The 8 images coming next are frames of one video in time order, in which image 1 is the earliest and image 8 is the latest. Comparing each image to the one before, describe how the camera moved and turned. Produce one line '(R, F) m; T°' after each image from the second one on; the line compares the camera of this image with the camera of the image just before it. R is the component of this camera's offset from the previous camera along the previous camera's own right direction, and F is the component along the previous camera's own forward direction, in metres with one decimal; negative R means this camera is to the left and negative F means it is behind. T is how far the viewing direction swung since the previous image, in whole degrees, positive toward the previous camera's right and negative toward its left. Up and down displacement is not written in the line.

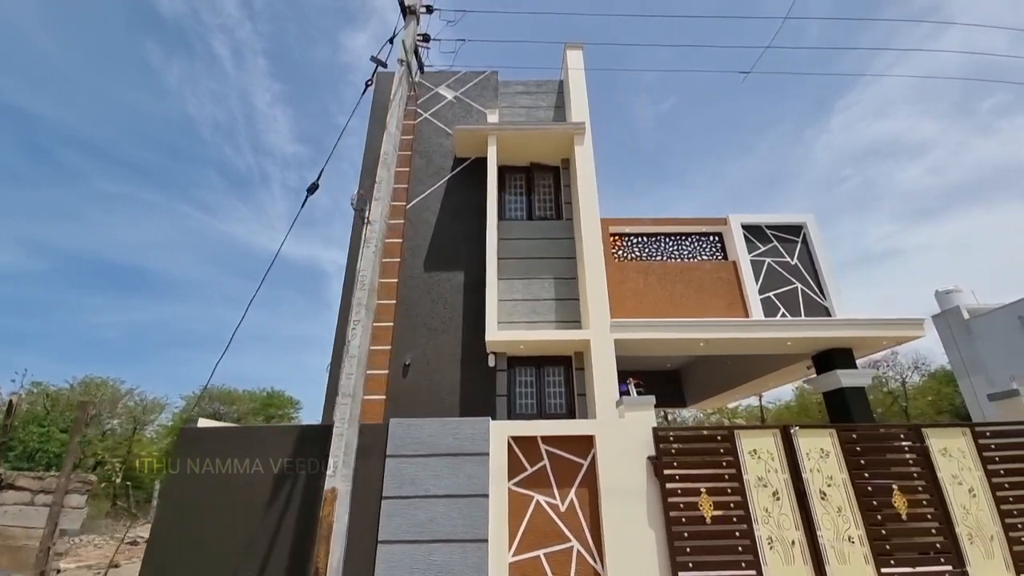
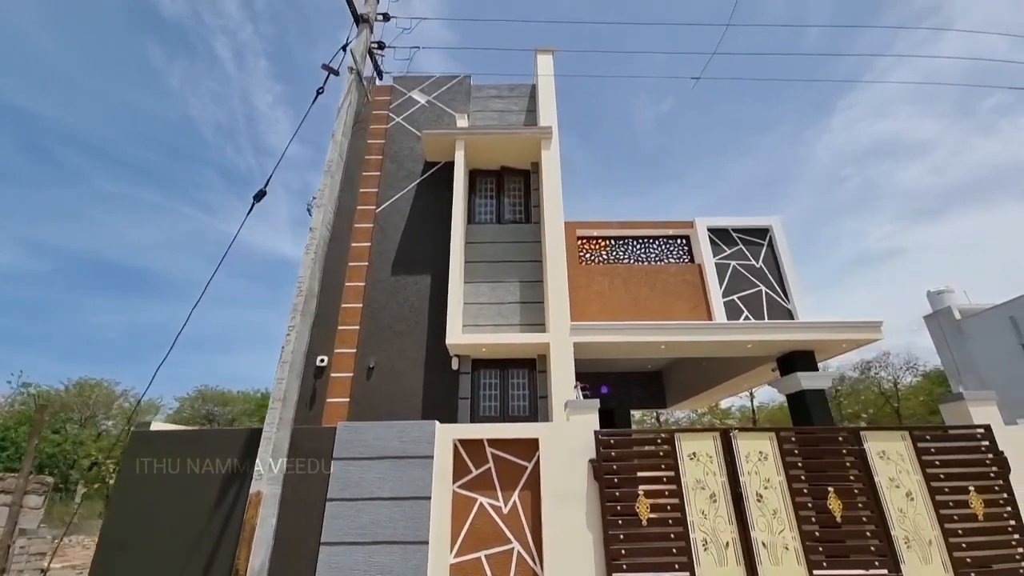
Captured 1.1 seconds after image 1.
(+0.6, -0.1) m; 0°
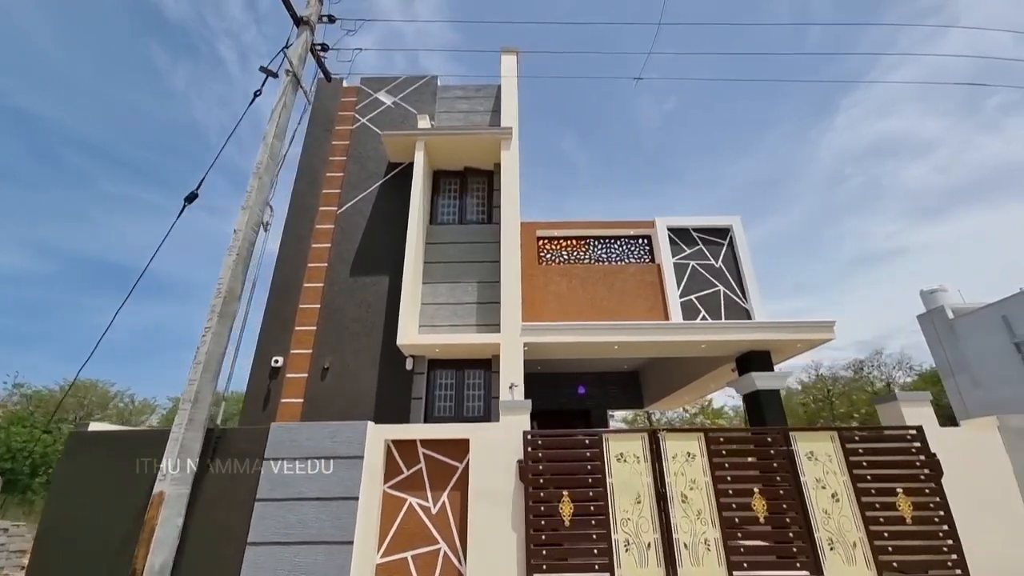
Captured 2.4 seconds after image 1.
(+0.8, 0.0) m; 0°
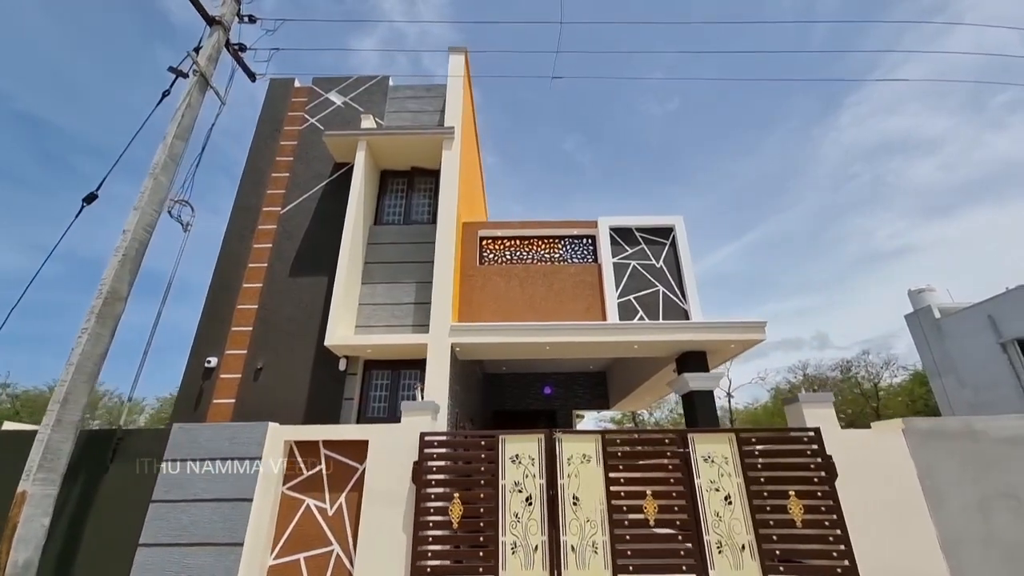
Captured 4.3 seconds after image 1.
(+1.1, 0.0) m; 0°
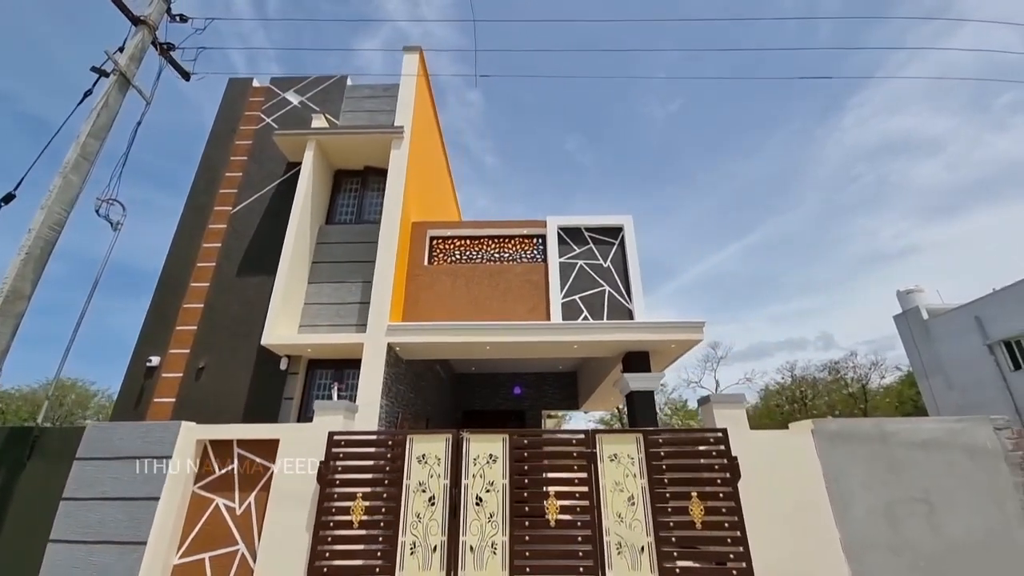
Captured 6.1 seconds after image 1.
(+1.0, 0.0) m; 0°
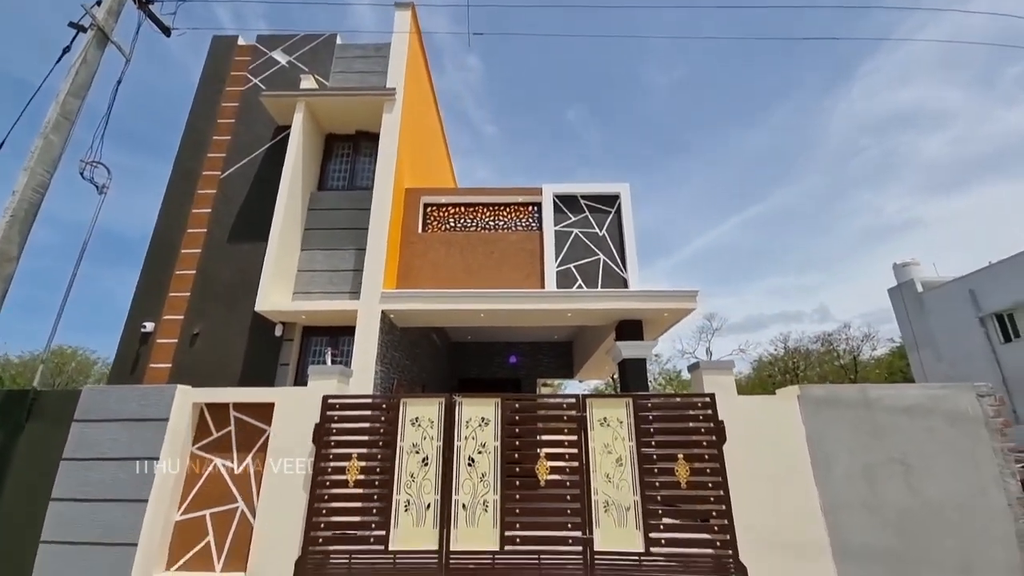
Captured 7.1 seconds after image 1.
(+0.1, 0.0) m; 0°
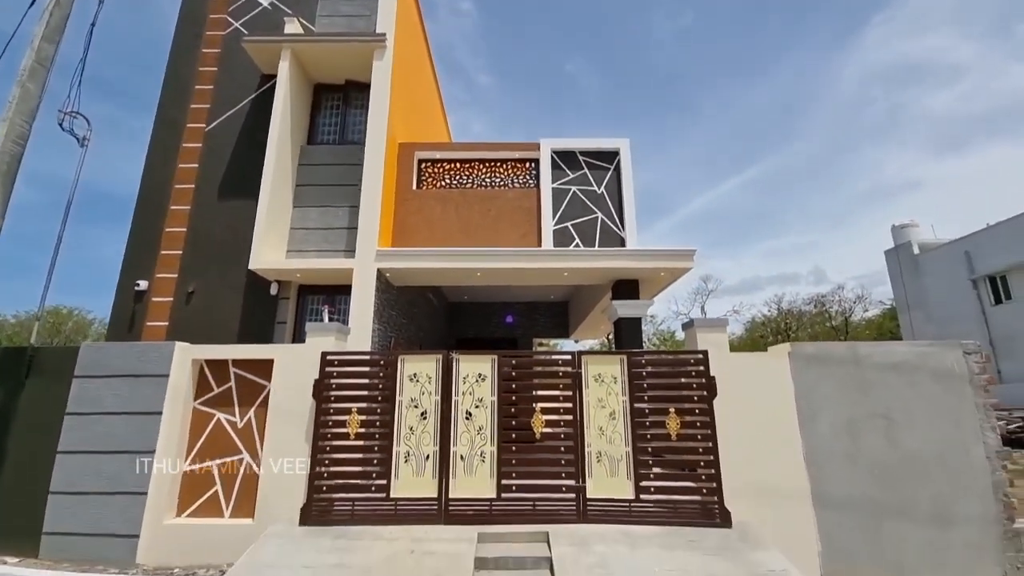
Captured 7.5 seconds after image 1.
(0.0, 0.0) m; 0°
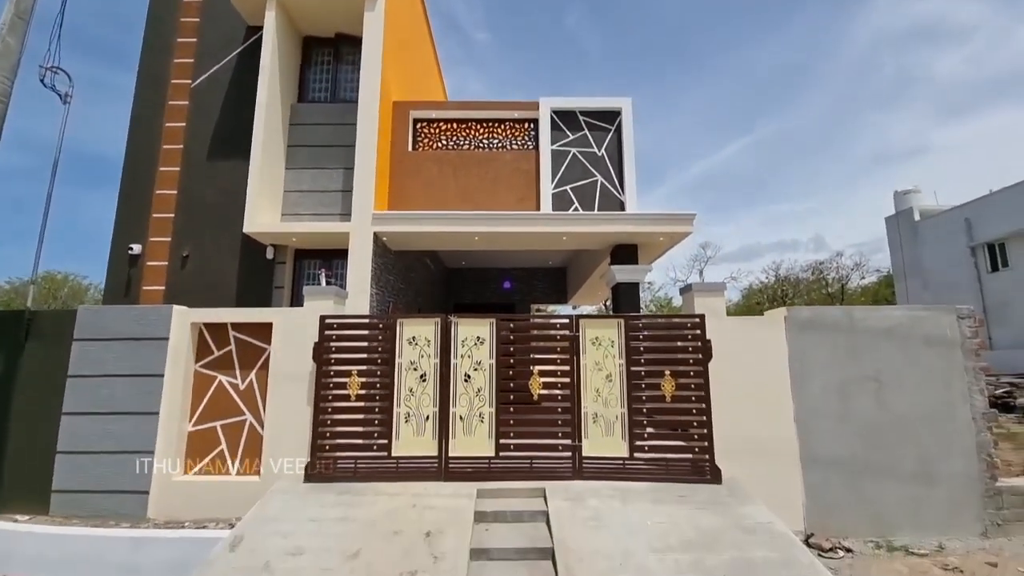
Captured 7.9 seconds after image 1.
(0.0, 0.0) m; 0°
